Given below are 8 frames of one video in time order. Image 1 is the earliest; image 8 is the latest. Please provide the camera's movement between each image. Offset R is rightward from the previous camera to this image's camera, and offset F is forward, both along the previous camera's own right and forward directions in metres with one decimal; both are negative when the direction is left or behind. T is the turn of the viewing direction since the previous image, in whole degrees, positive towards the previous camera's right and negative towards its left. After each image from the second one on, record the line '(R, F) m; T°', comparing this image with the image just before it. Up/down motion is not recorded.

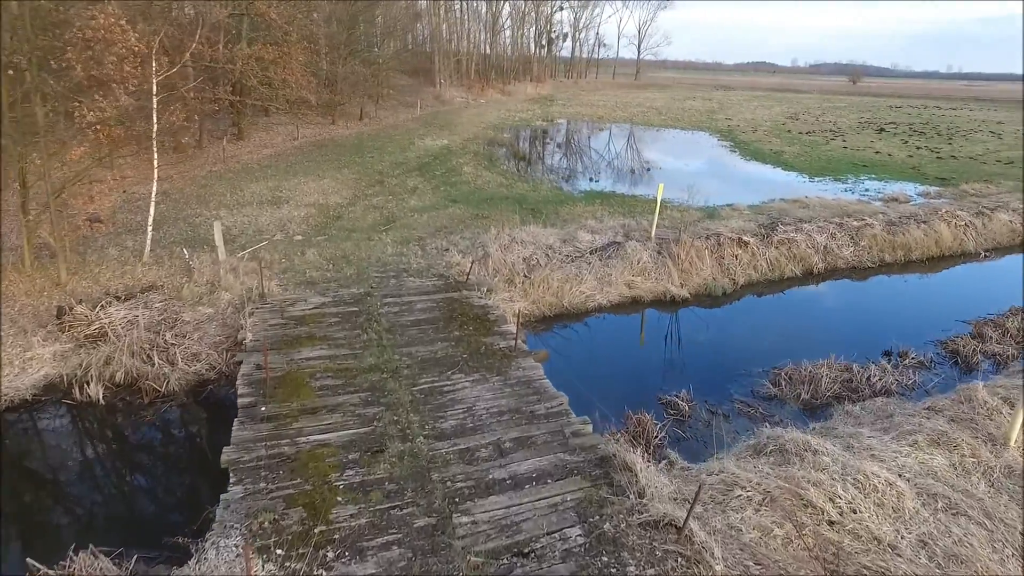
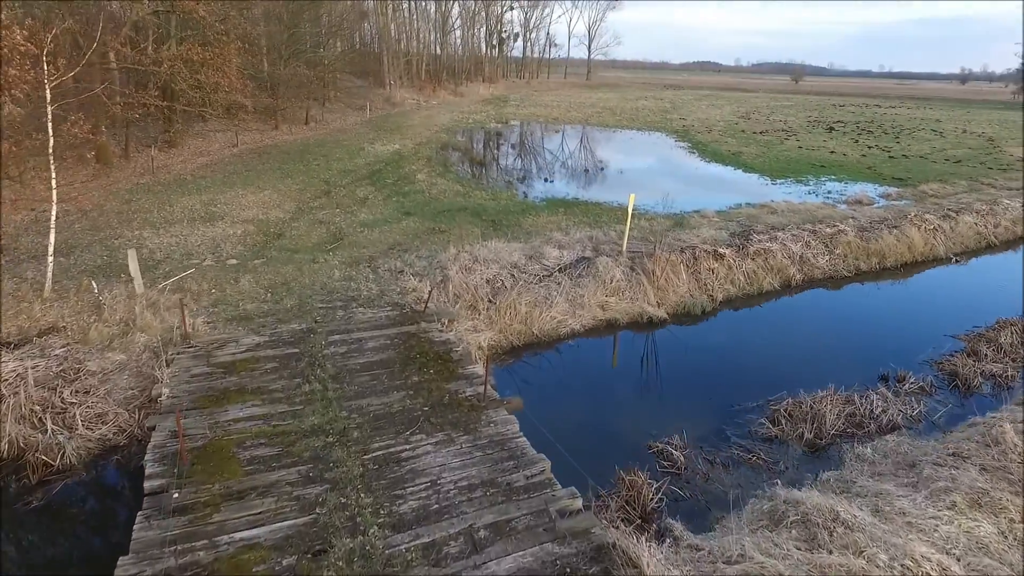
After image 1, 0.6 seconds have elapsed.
(-0.1, +1.1) m; +4°
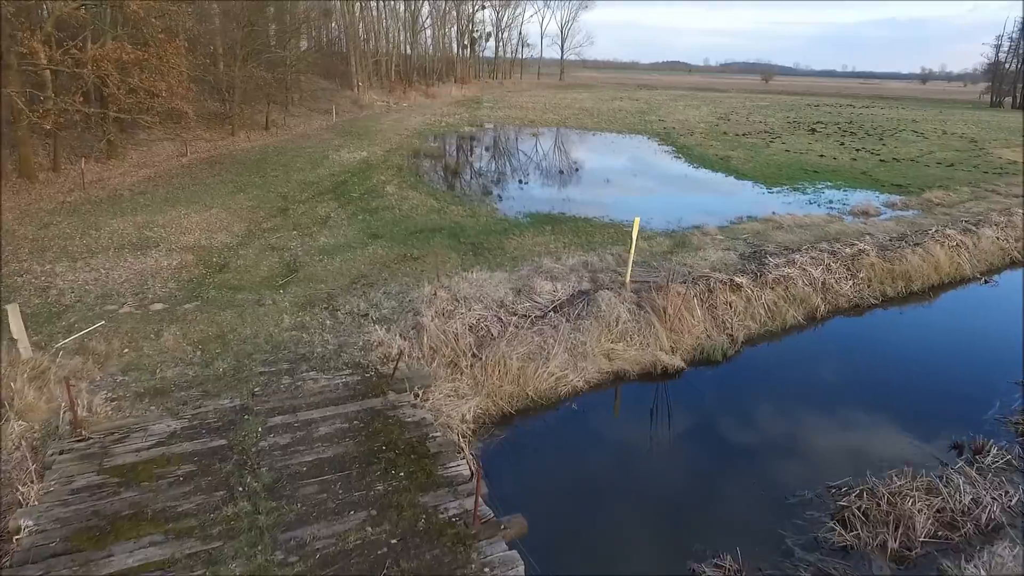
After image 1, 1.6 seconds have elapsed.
(-0.2, +1.8) m; +2°
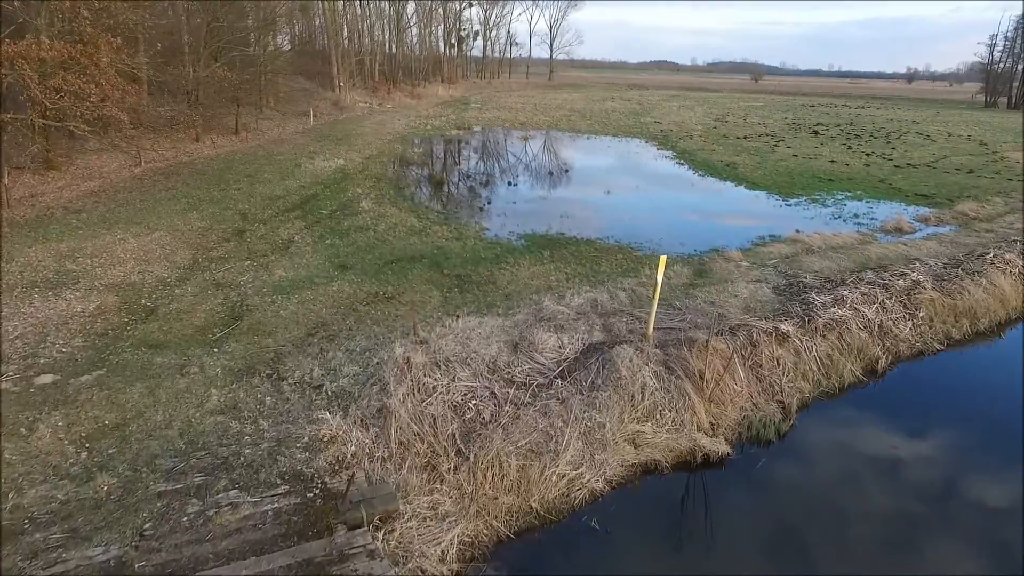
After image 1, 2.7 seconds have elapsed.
(-0.1, +2.0) m; +1°
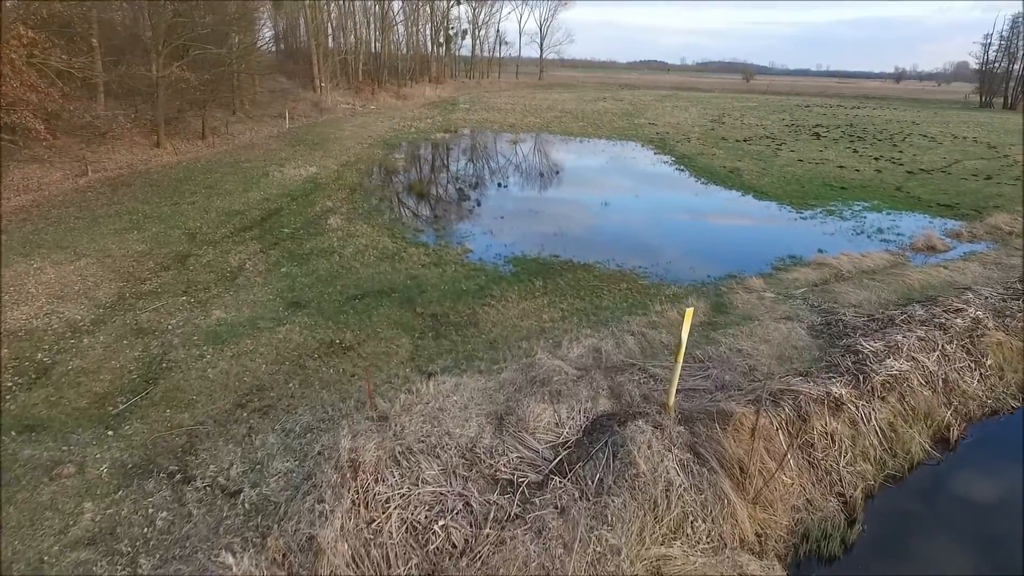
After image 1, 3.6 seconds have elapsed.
(+0.1, +1.8) m; +1°
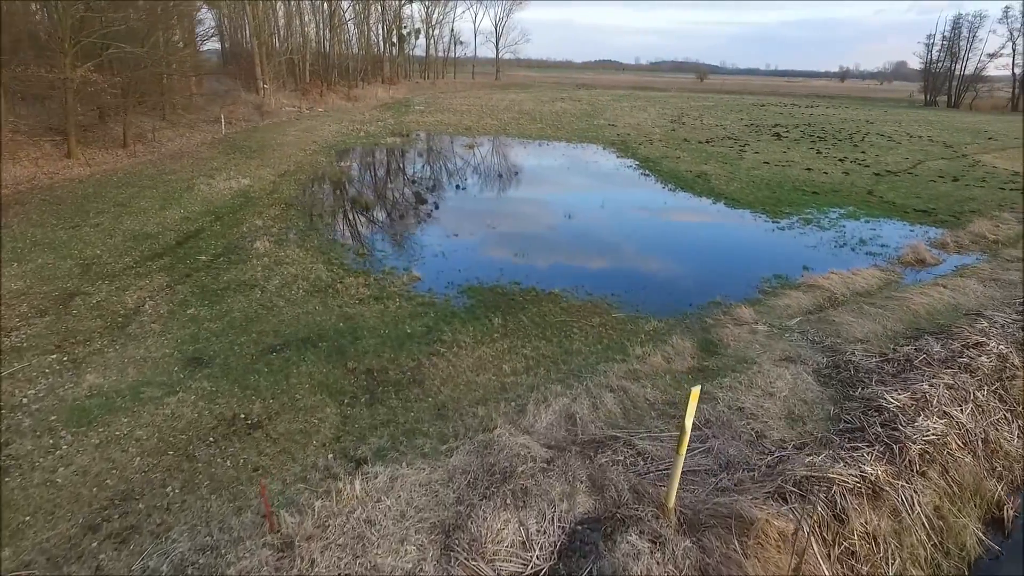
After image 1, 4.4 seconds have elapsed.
(+0.1, +1.6) m; +4°
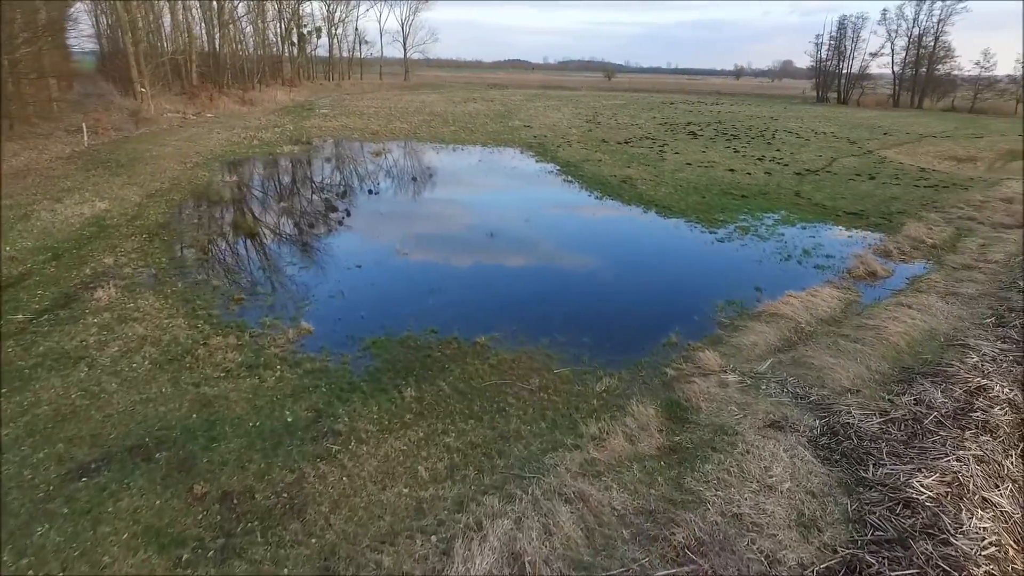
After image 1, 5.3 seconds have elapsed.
(+0.1, +1.9) m; +7°
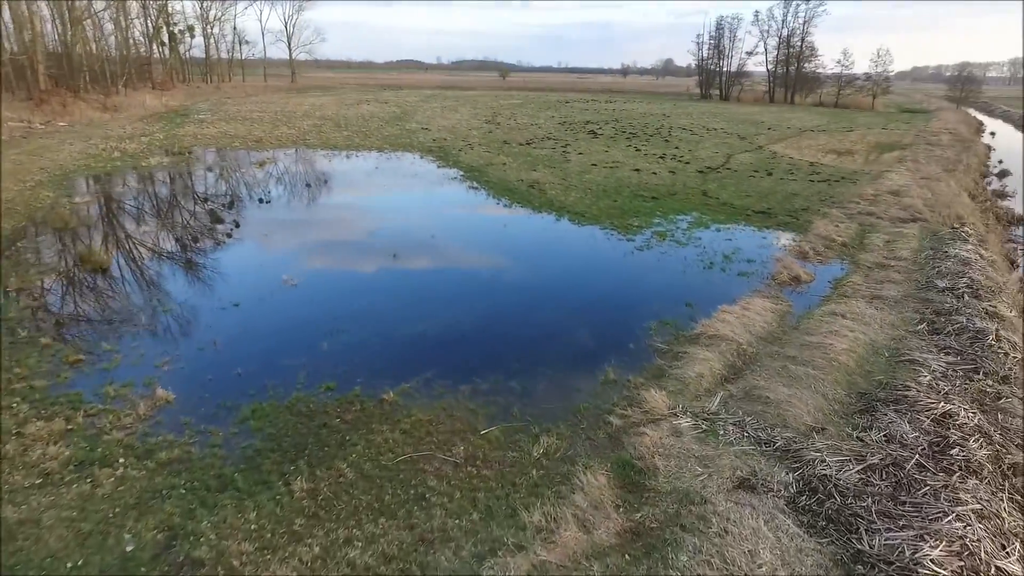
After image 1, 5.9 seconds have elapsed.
(0.0, +1.3) m; +9°
